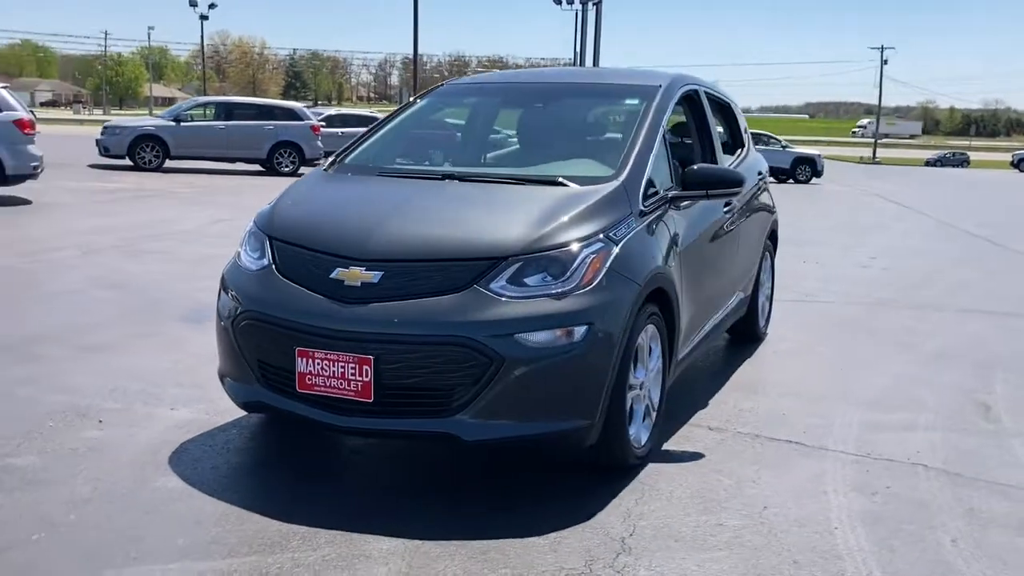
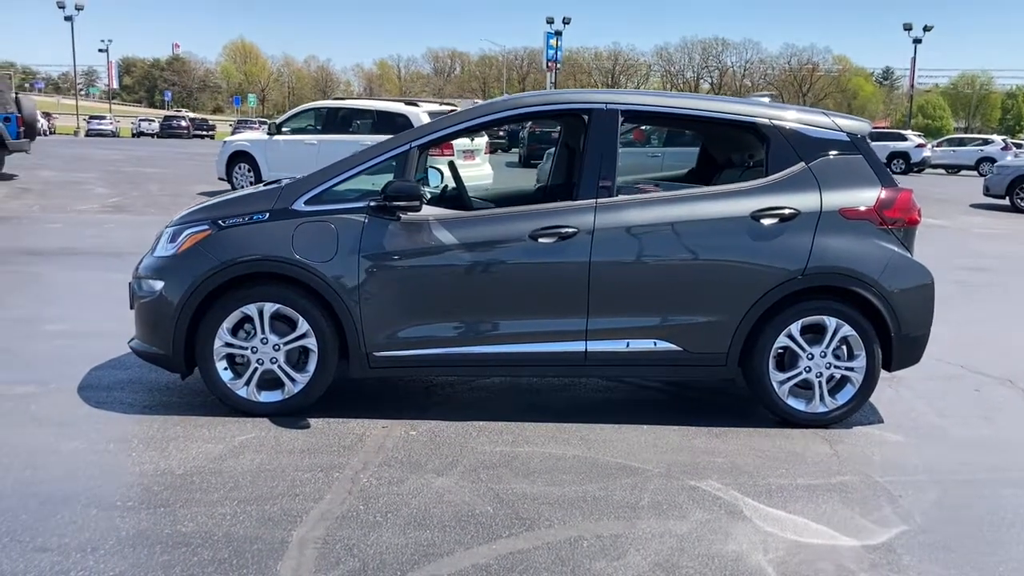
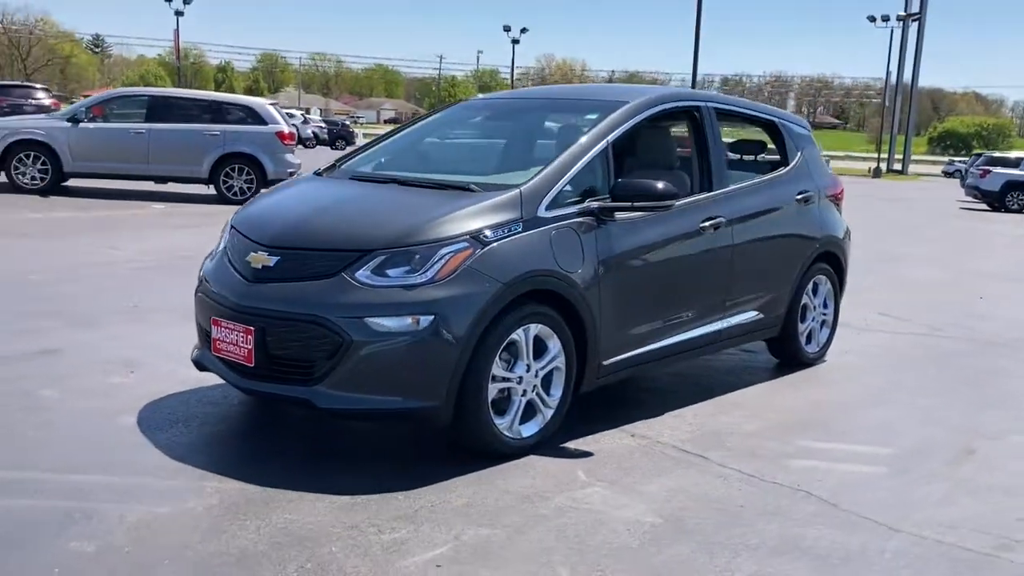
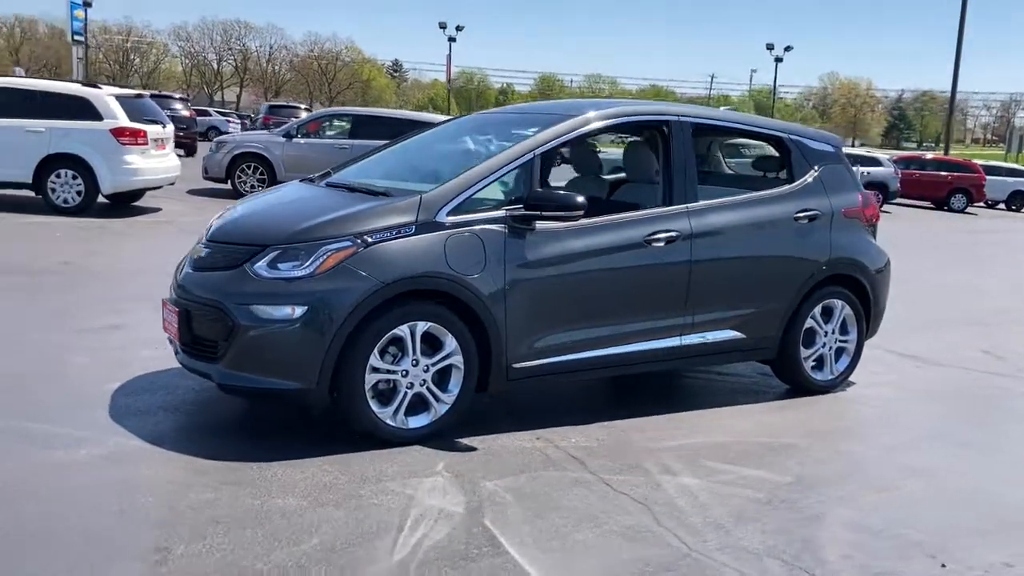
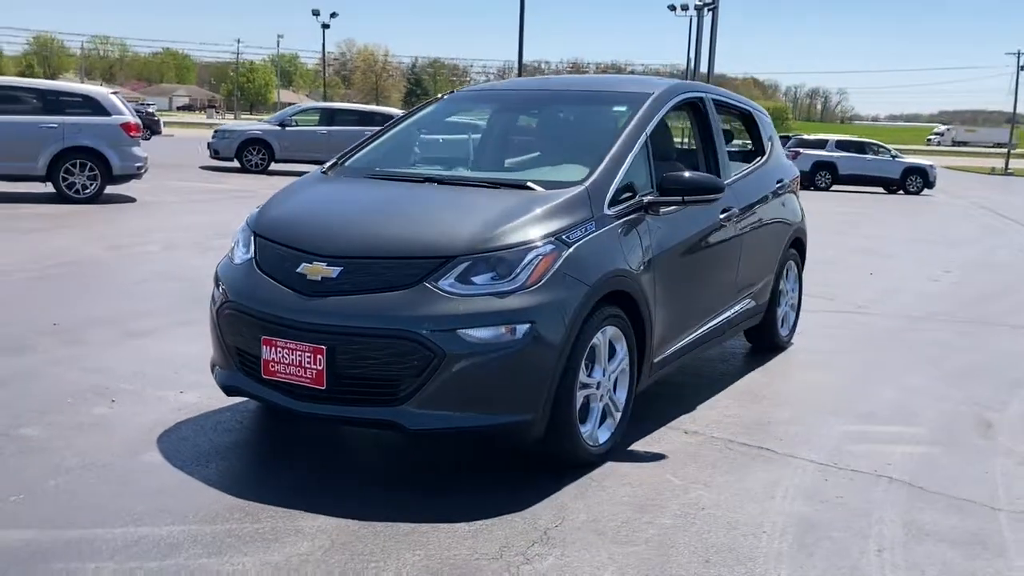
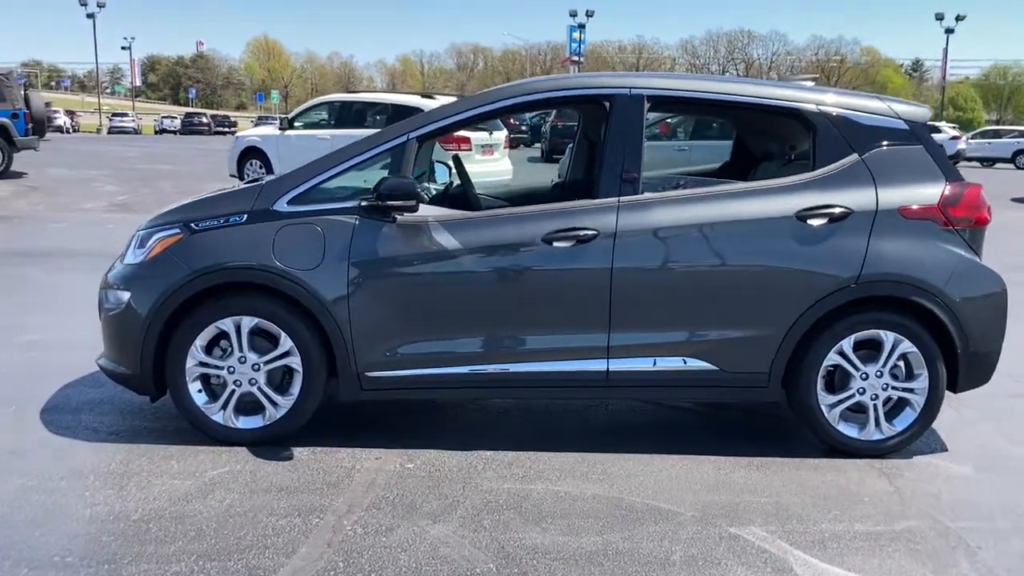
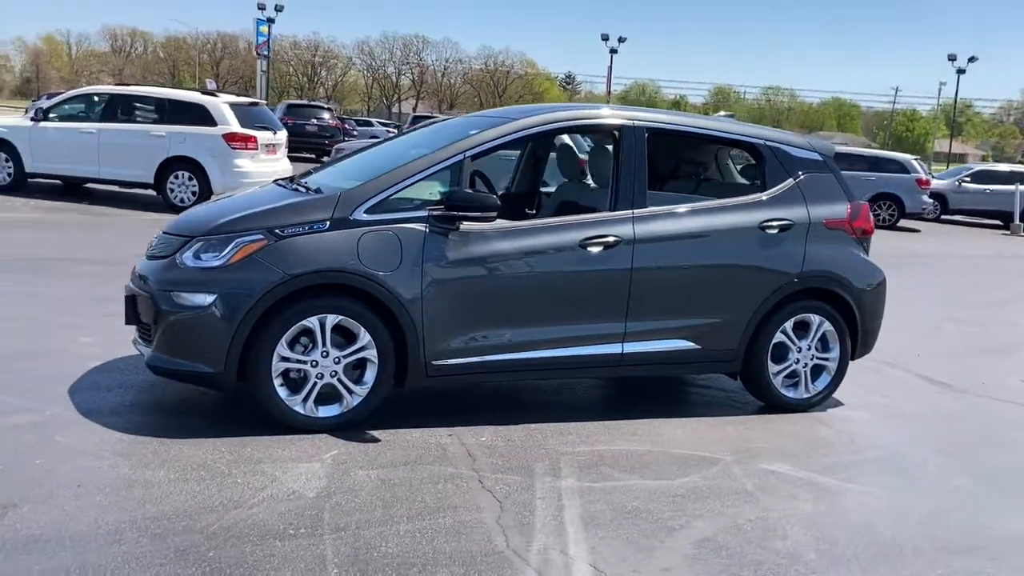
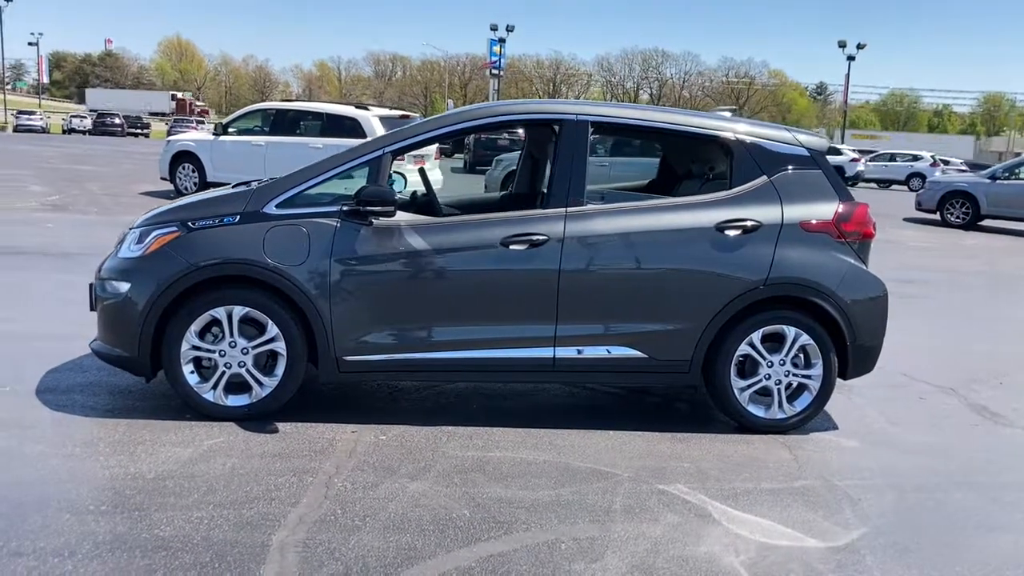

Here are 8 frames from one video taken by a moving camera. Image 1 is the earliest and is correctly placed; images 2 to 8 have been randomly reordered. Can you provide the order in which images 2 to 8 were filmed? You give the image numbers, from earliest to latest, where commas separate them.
5, 3, 4, 7, 8, 2, 6
